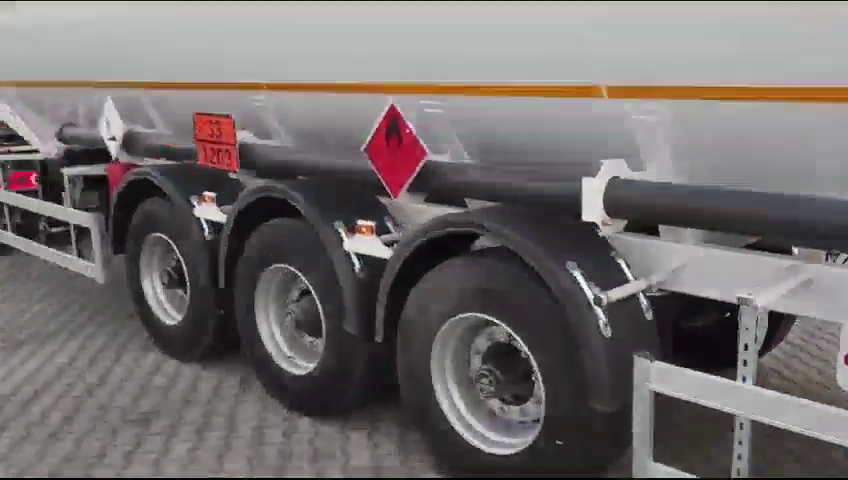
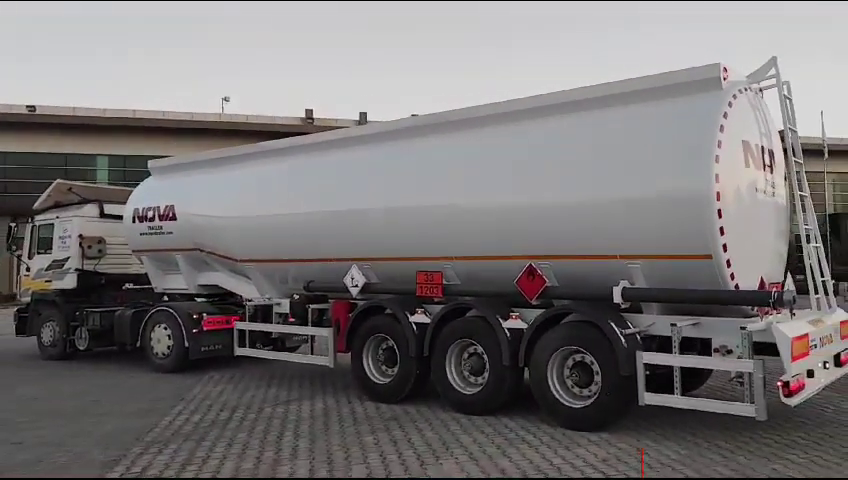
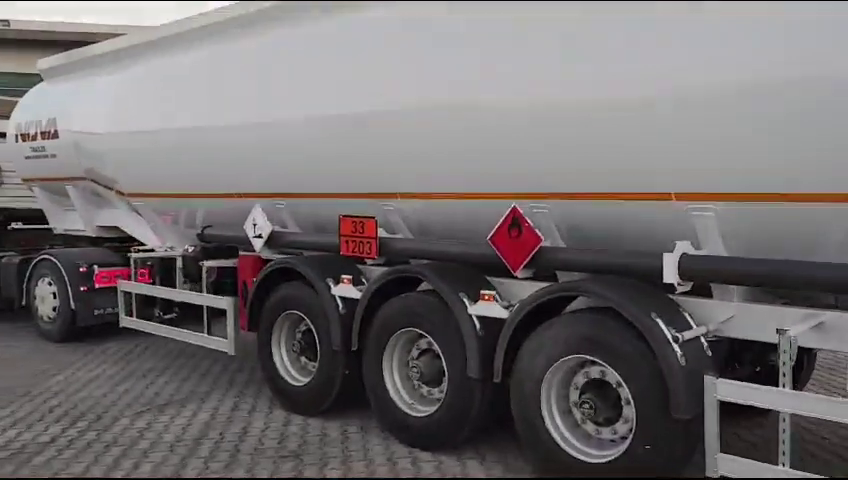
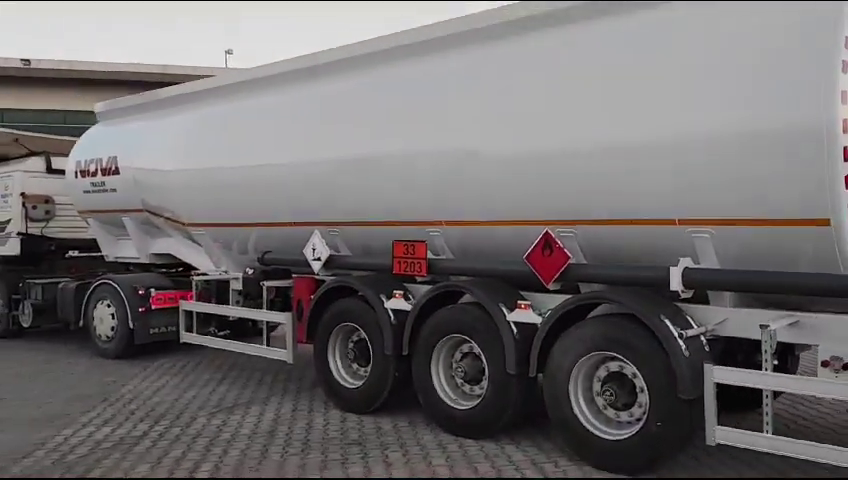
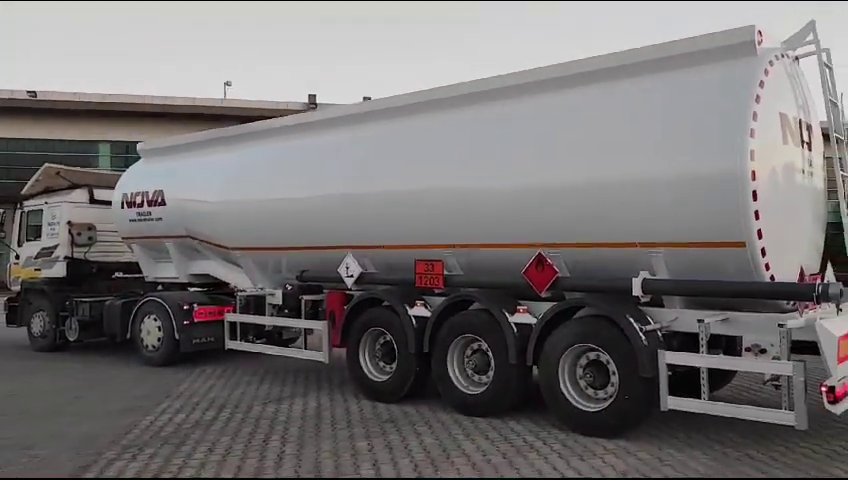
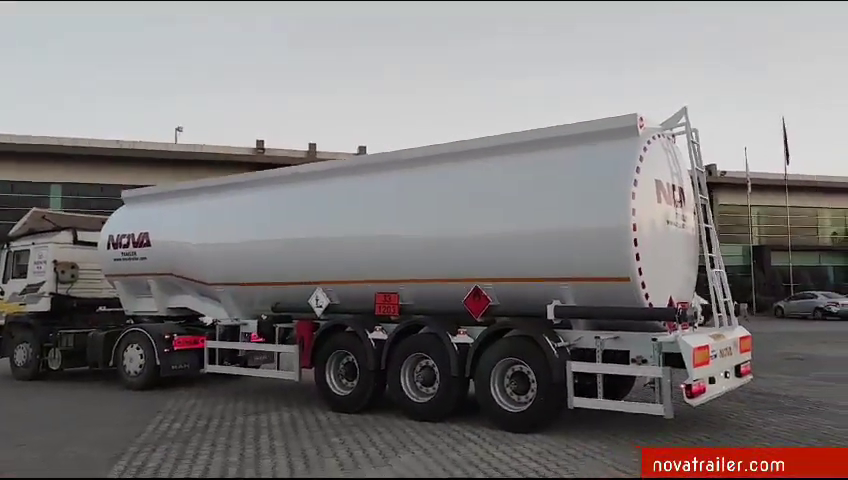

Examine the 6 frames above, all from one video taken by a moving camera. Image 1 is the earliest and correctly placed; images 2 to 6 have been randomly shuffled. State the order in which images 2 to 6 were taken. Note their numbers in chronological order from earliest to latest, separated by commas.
3, 4, 5, 2, 6
